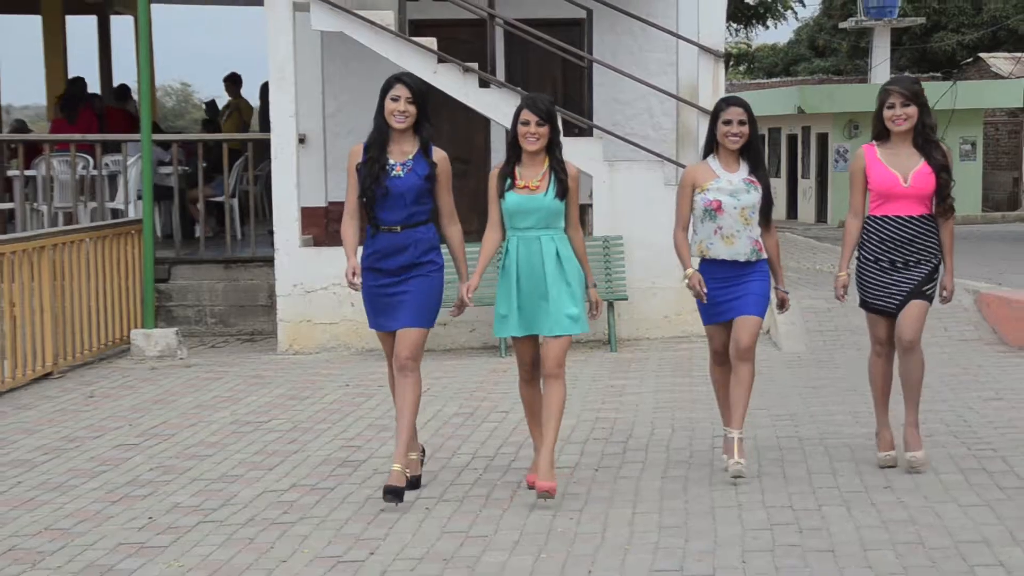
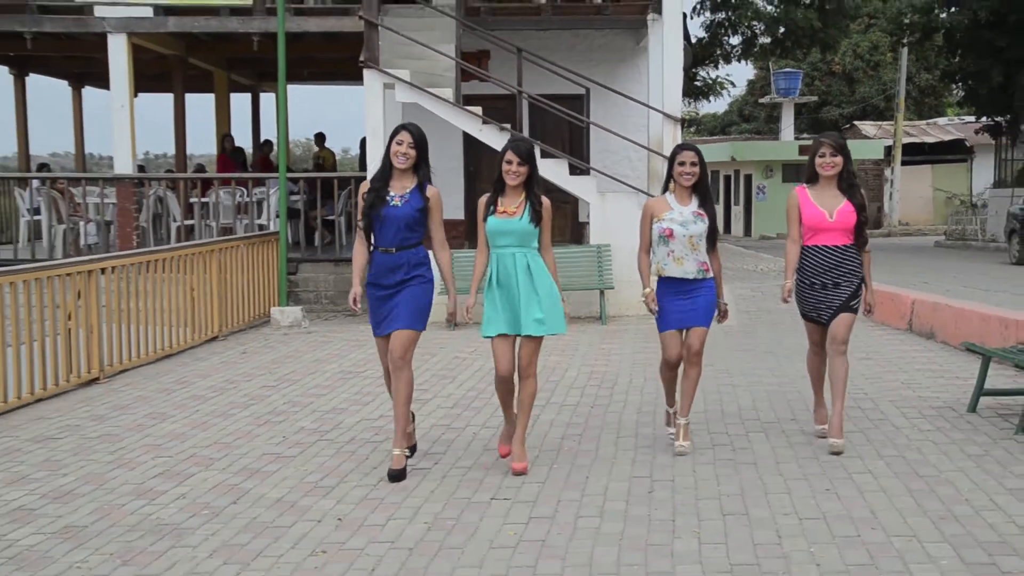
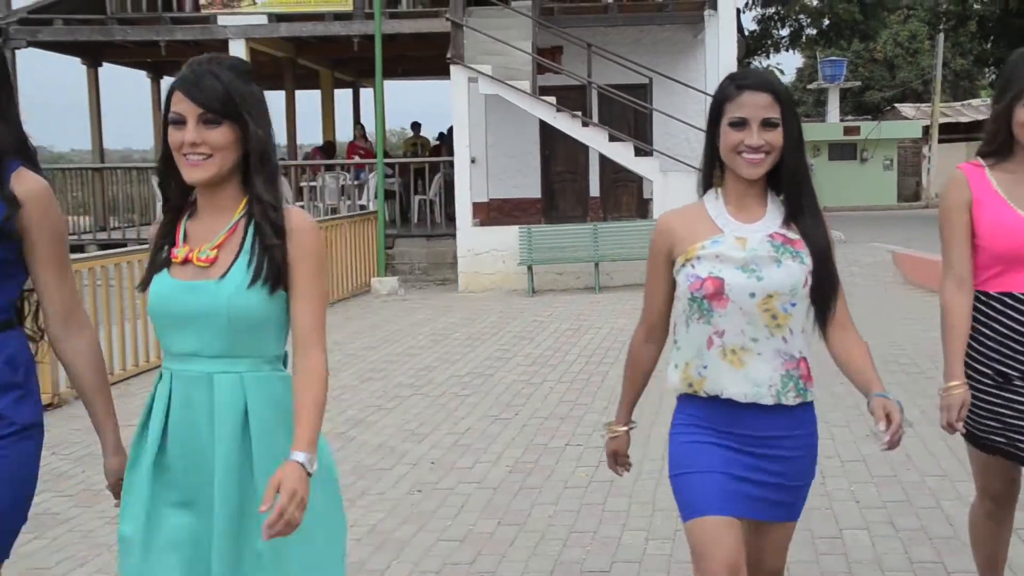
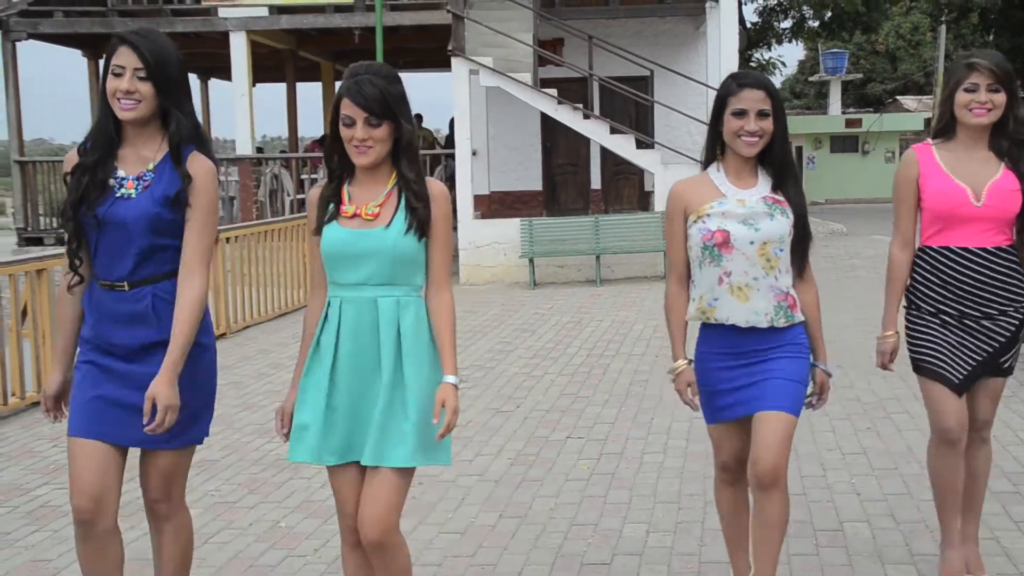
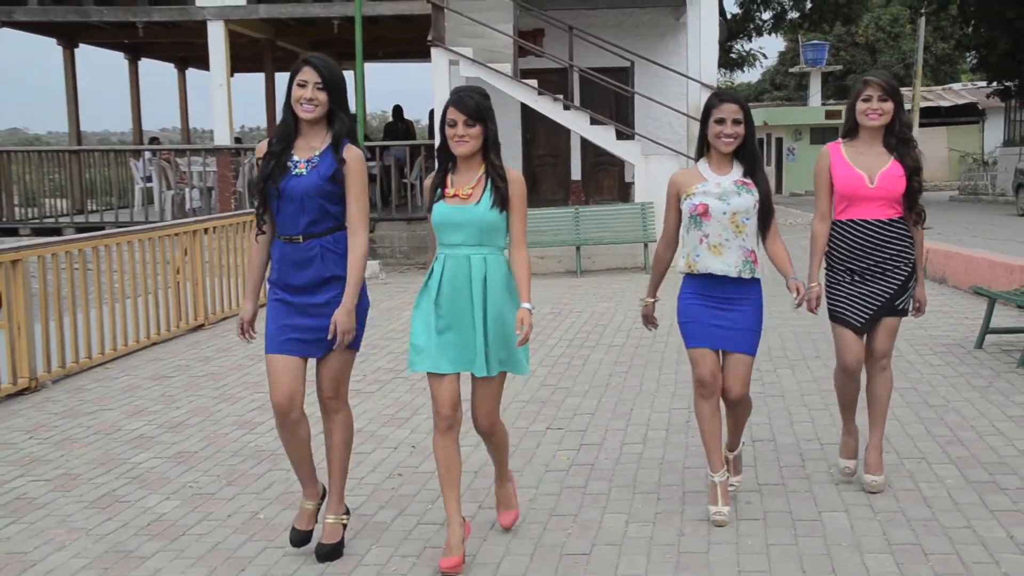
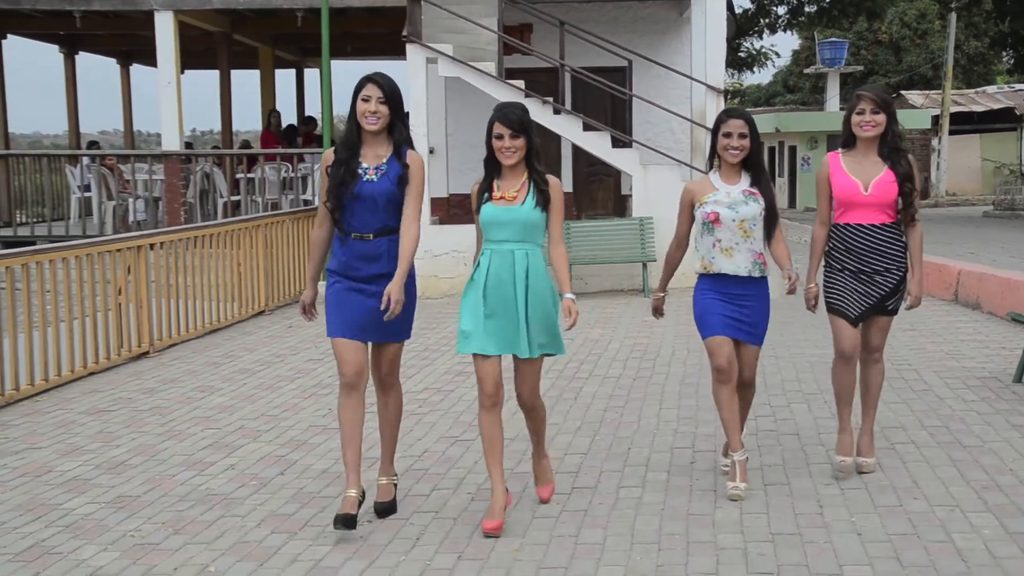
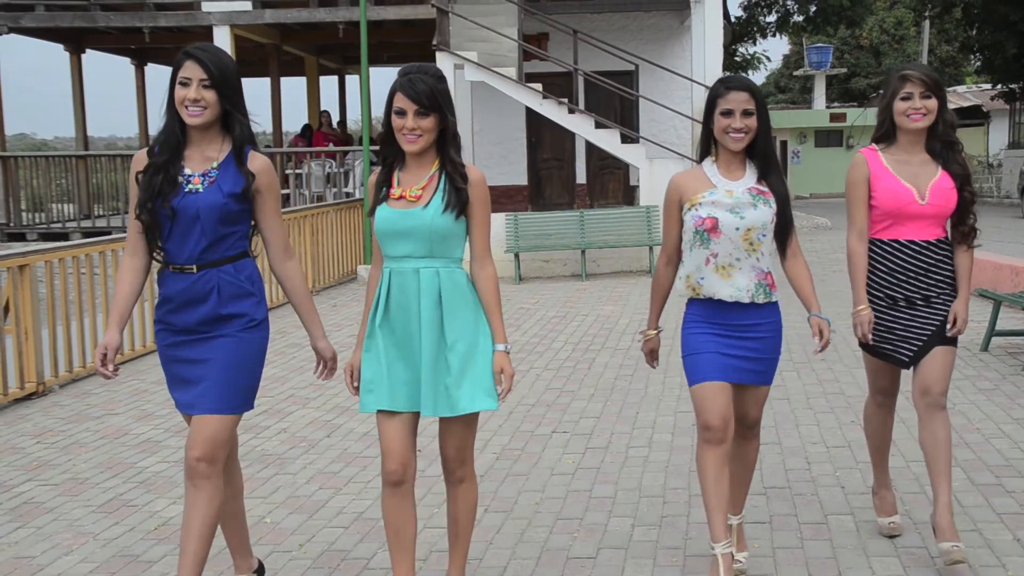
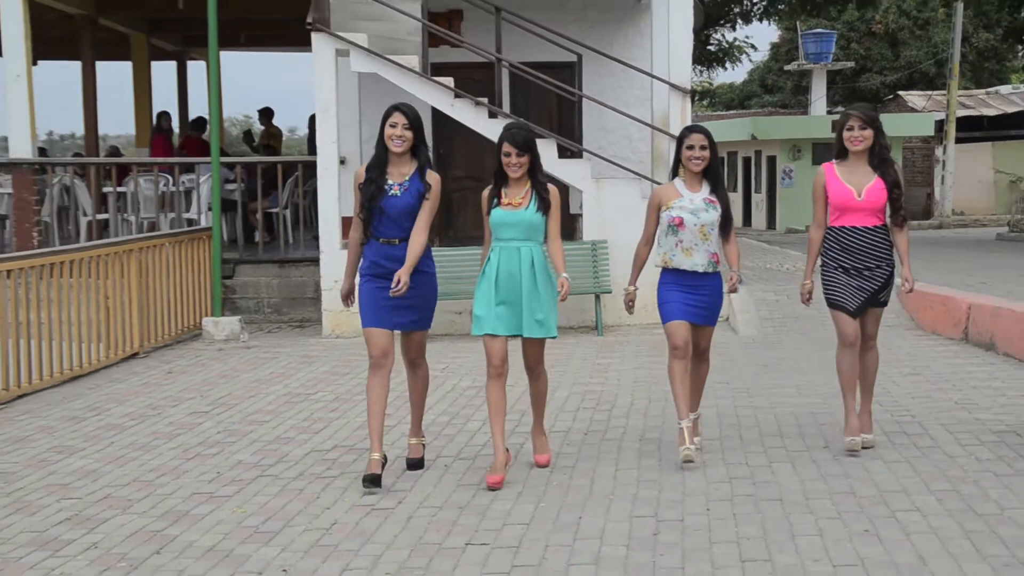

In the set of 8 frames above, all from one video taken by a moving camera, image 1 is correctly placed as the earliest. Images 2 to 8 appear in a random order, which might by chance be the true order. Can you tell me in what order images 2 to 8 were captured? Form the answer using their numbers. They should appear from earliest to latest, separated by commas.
8, 2, 6, 5, 7, 4, 3
